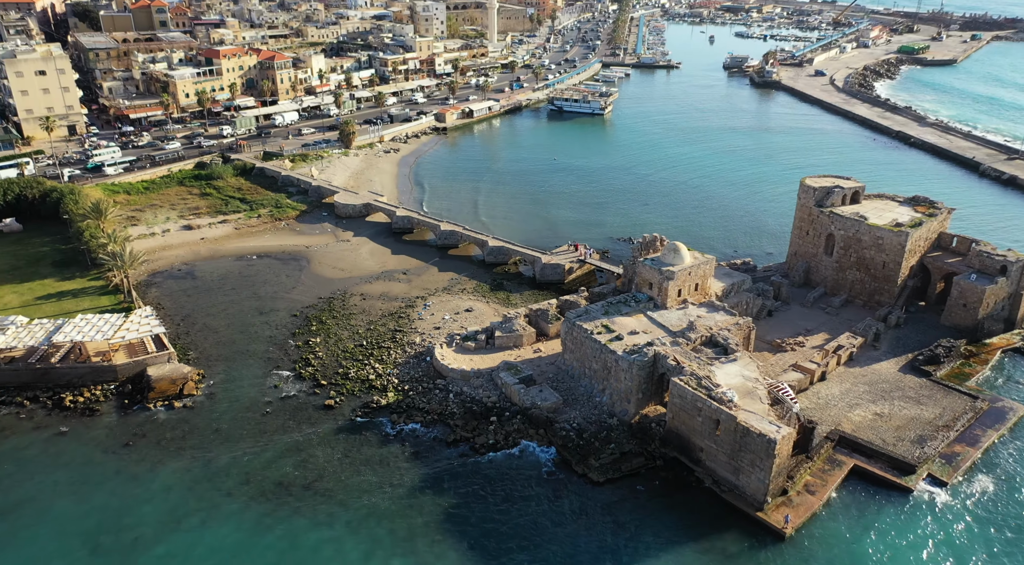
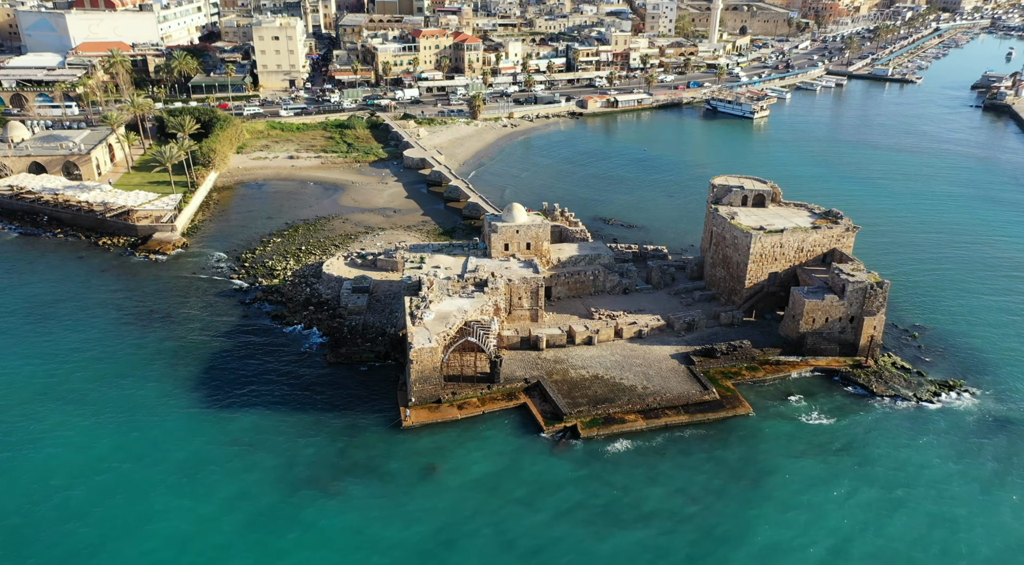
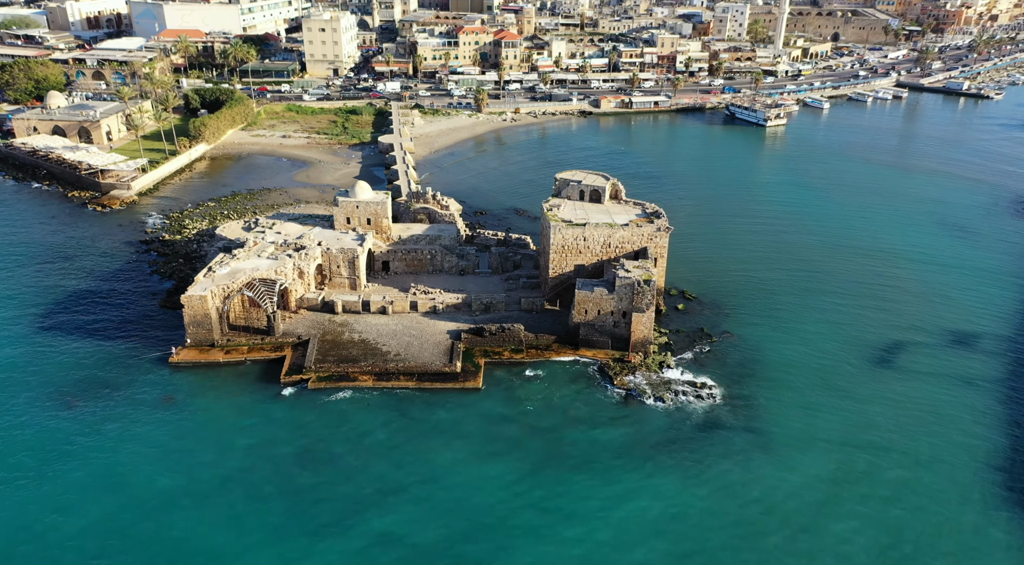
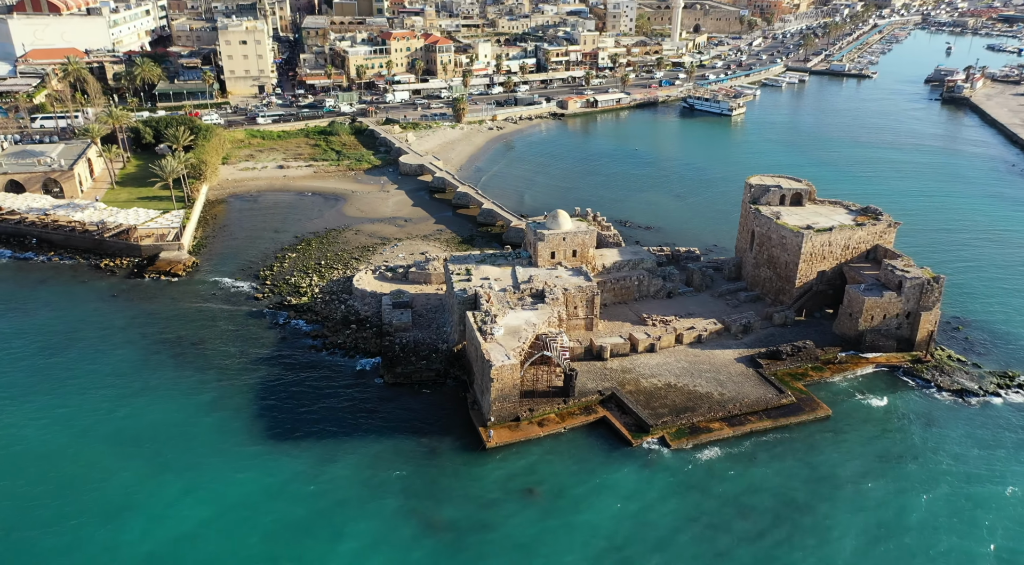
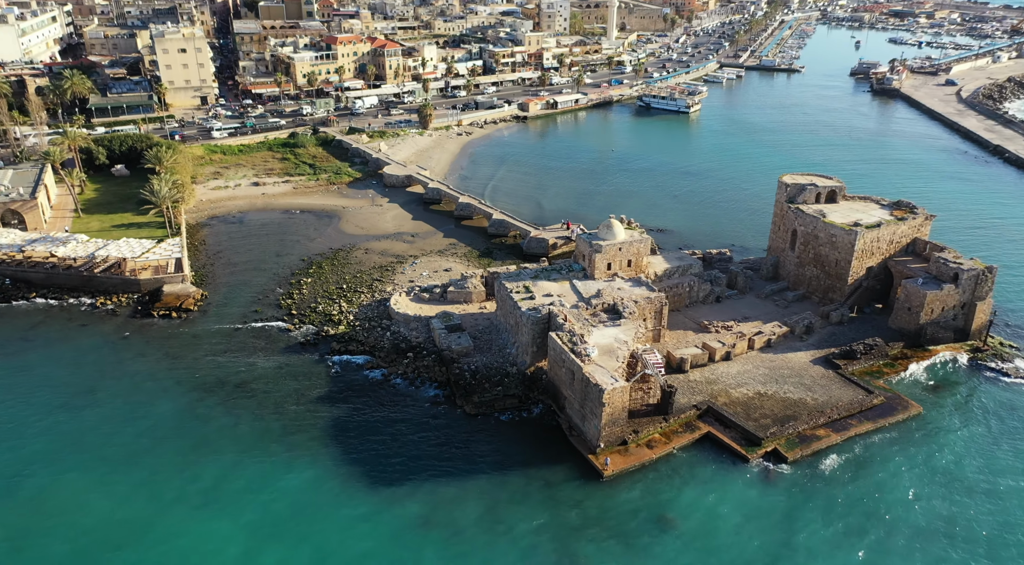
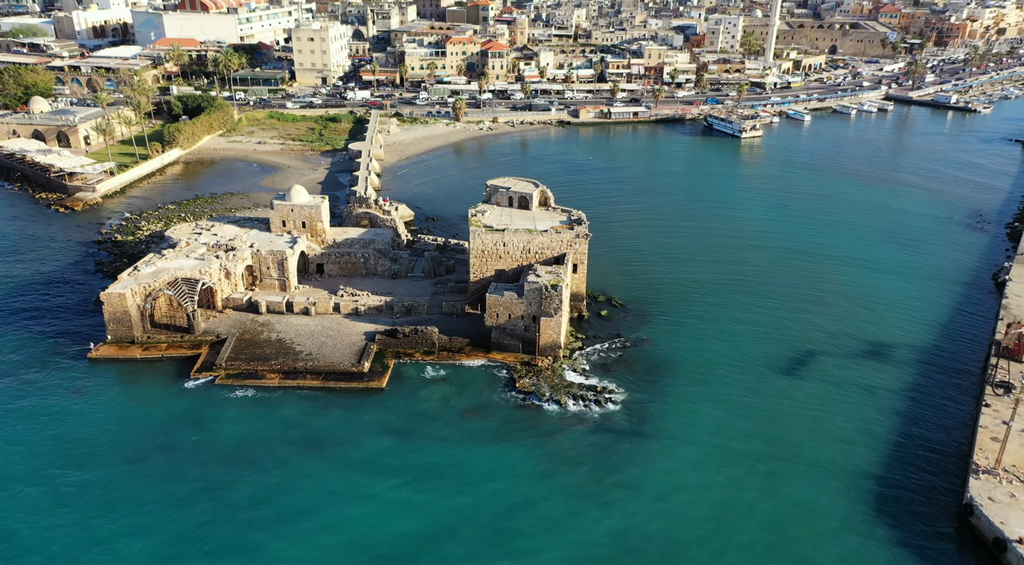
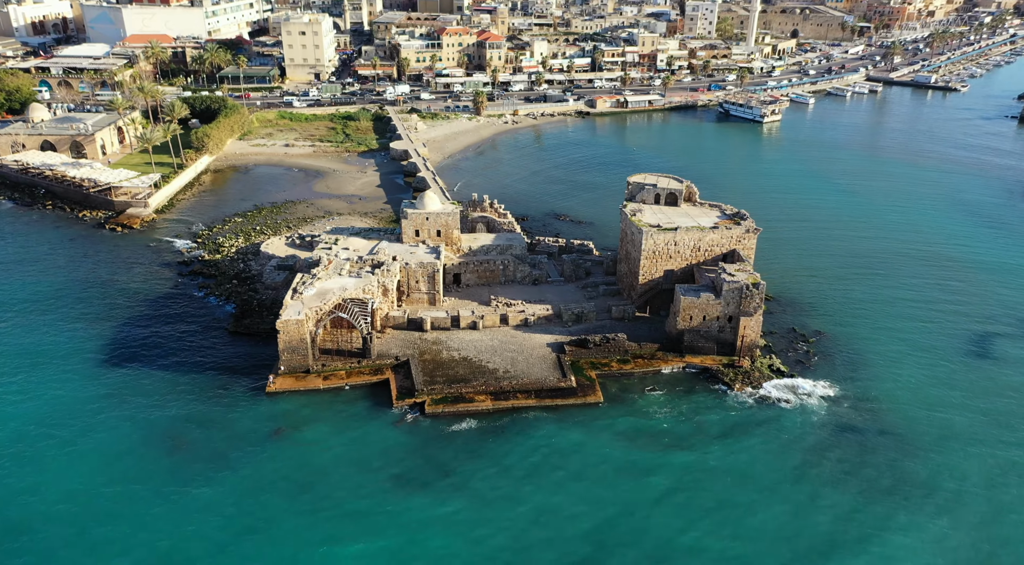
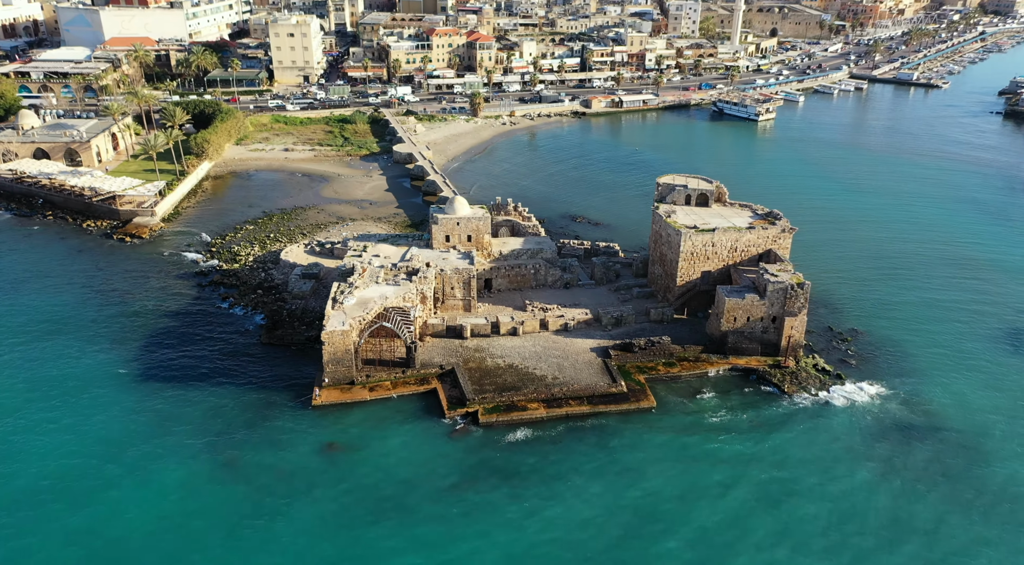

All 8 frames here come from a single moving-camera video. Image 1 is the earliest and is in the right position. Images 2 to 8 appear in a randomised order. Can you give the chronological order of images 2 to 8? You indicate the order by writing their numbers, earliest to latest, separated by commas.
5, 4, 2, 8, 7, 3, 6
